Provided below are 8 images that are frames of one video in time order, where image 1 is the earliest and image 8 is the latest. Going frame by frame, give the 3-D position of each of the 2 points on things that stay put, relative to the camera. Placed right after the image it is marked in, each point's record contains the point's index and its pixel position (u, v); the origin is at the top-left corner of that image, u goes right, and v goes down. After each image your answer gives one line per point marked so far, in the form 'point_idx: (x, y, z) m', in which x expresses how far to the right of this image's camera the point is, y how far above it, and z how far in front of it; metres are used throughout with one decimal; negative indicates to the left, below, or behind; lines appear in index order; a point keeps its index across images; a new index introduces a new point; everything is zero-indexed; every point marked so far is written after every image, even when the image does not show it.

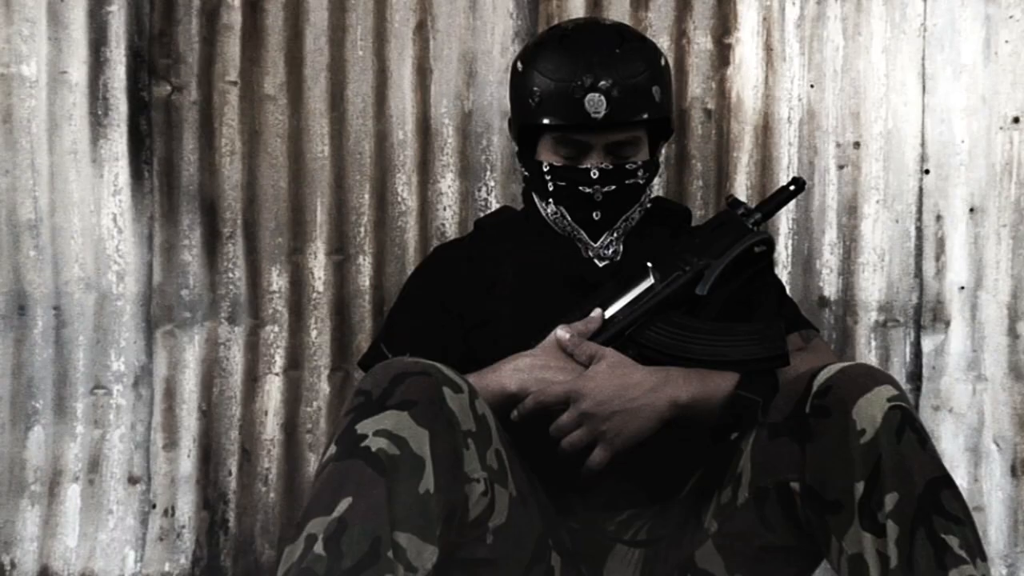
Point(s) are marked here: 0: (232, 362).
0: (-1.0, -0.3, +3.5) m
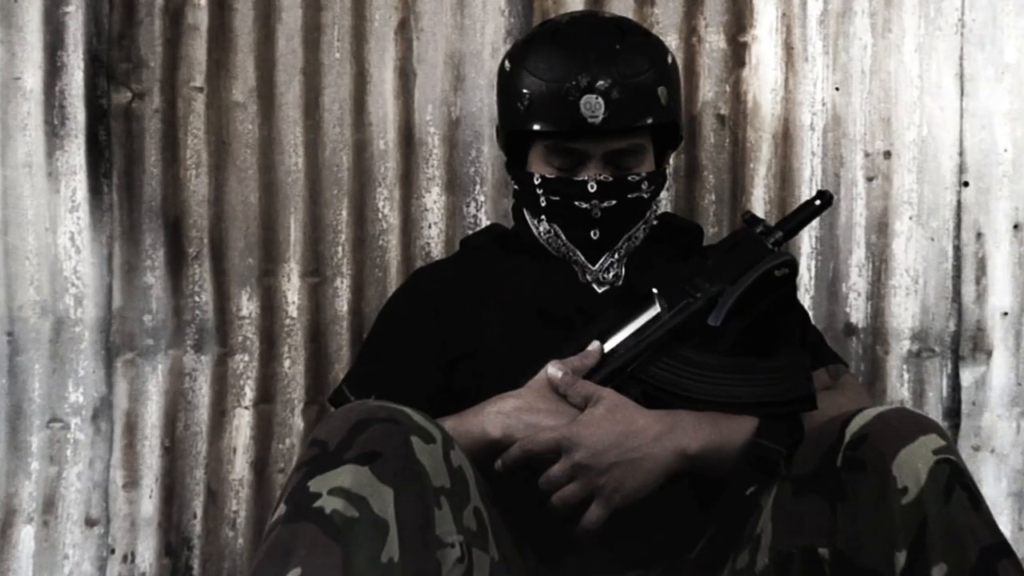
0: (-1.0, -0.3, +3.2) m
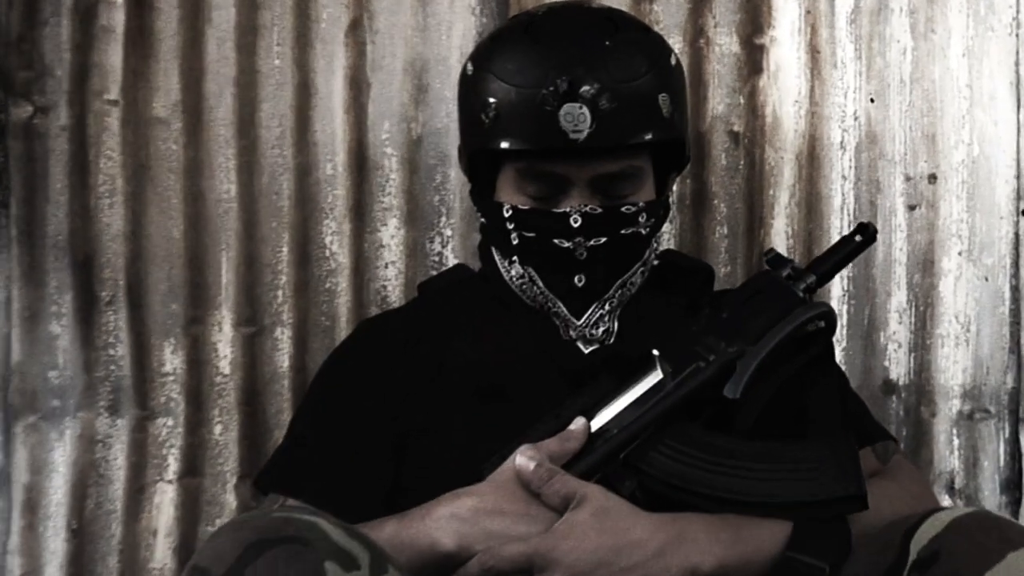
0: (-1.1, -0.5, +2.7) m
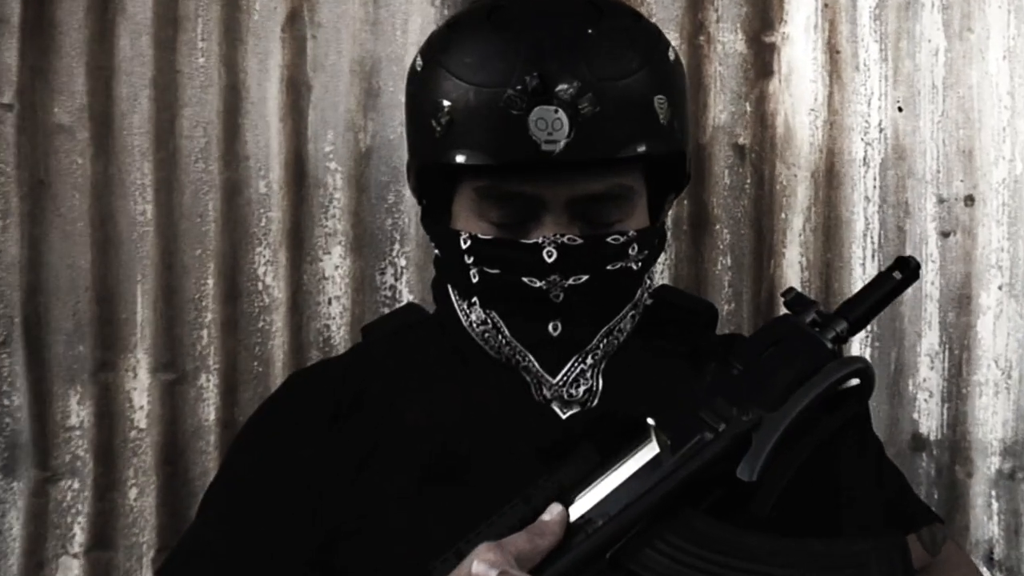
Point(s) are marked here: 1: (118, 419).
0: (-1.2, -0.6, +2.2) m
1: (-0.9, -0.3, +2.2) m
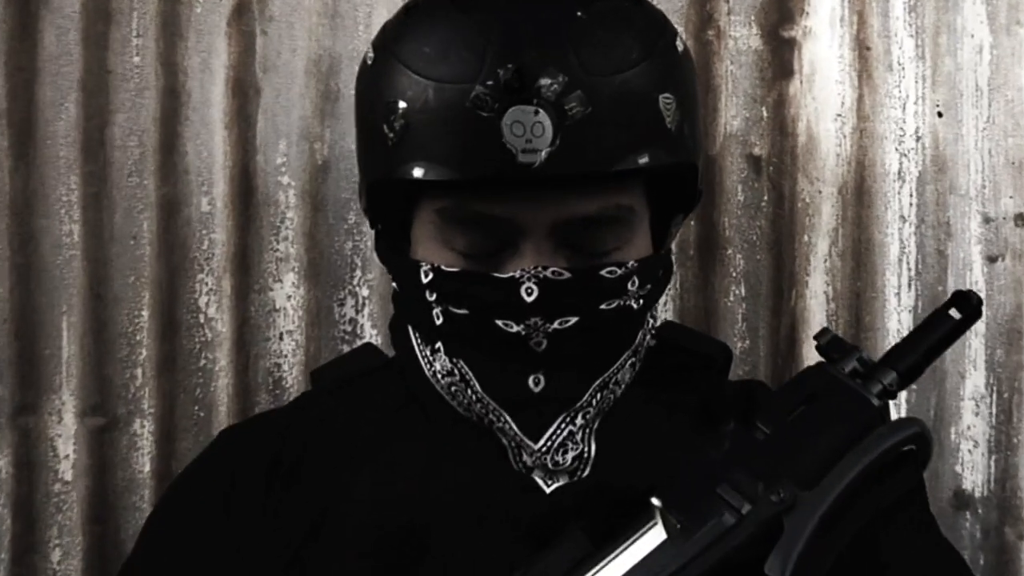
0: (-1.2, -0.6, +1.9) m
1: (-0.9, -0.4, +1.9) m
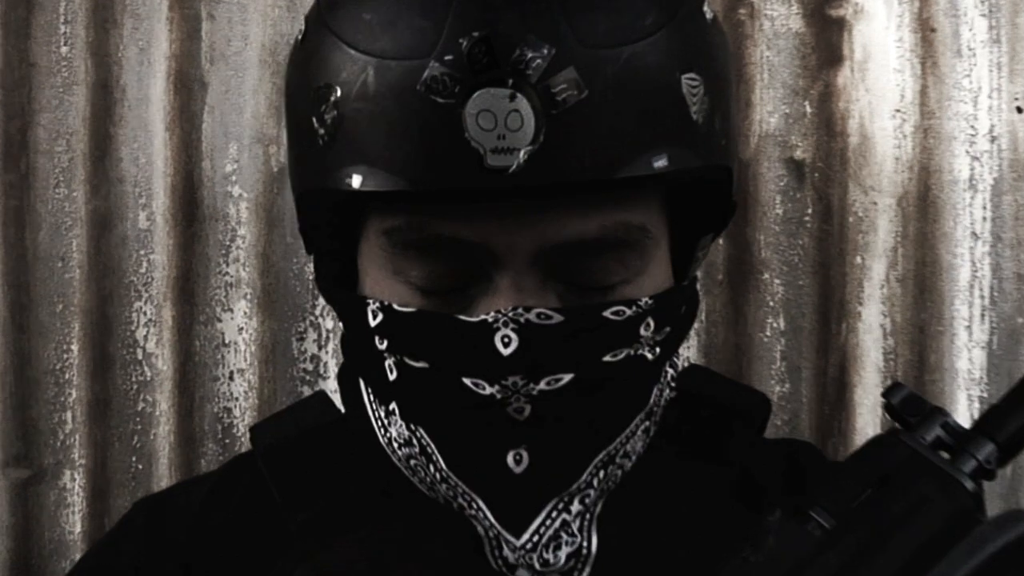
0: (-1.2, -0.7, +1.7) m
1: (-1.0, -0.4, +1.7) m
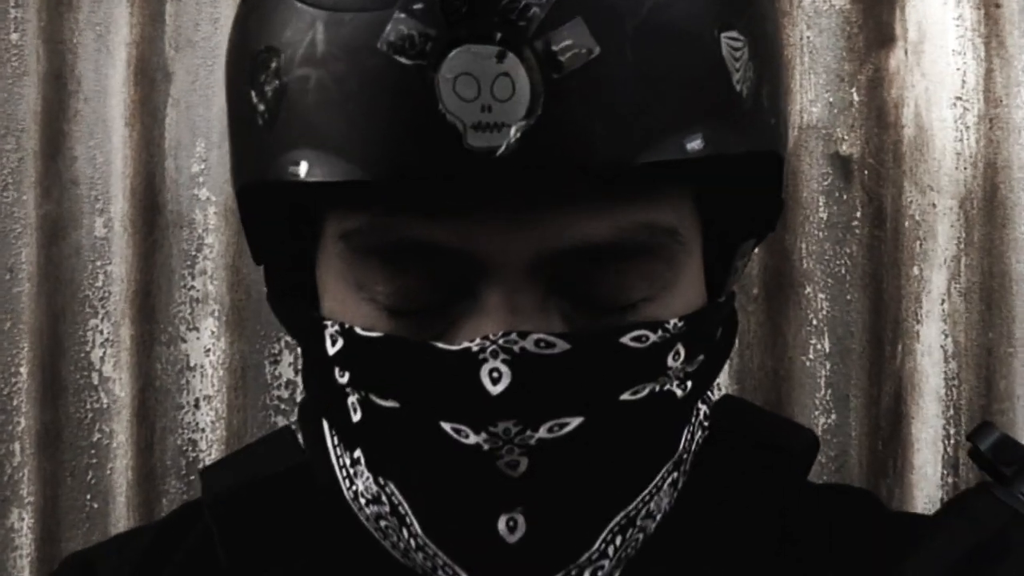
0: (-1.2, -0.7, +1.5) m
1: (-0.9, -0.4, +1.5) m
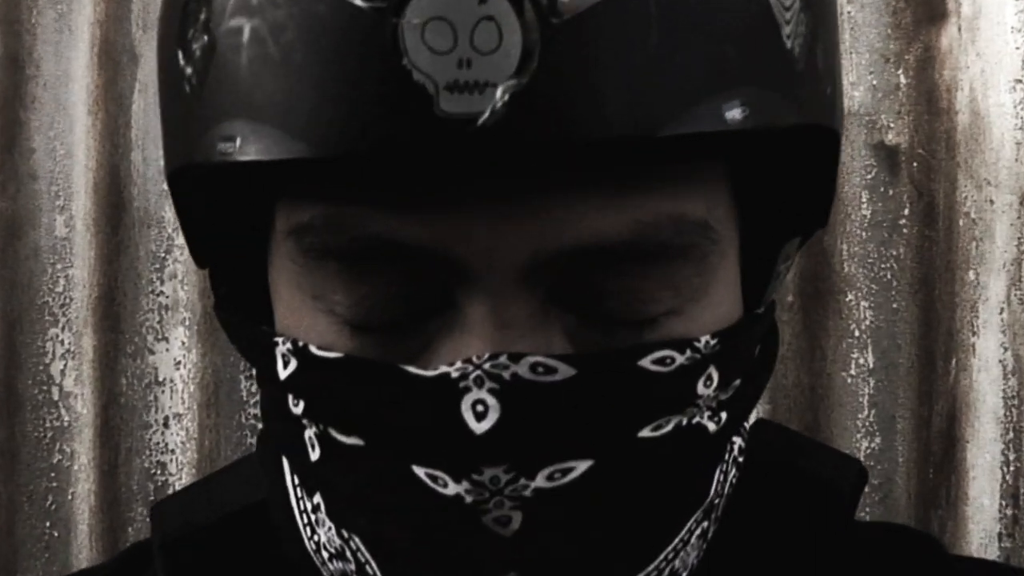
0: (-1.2, -0.7, +1.3) m
1: (-0.9, -0.4, +1.3) m
